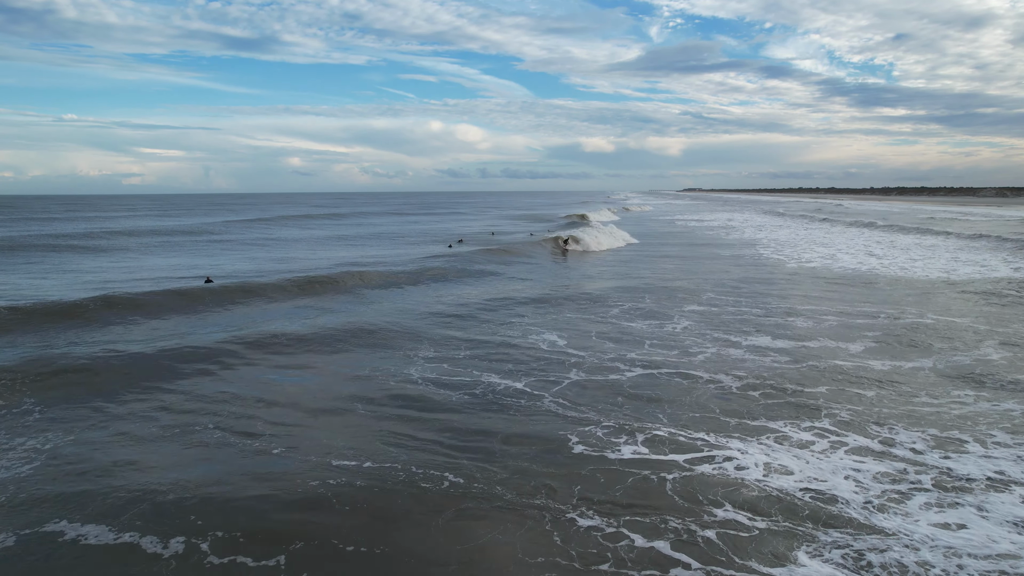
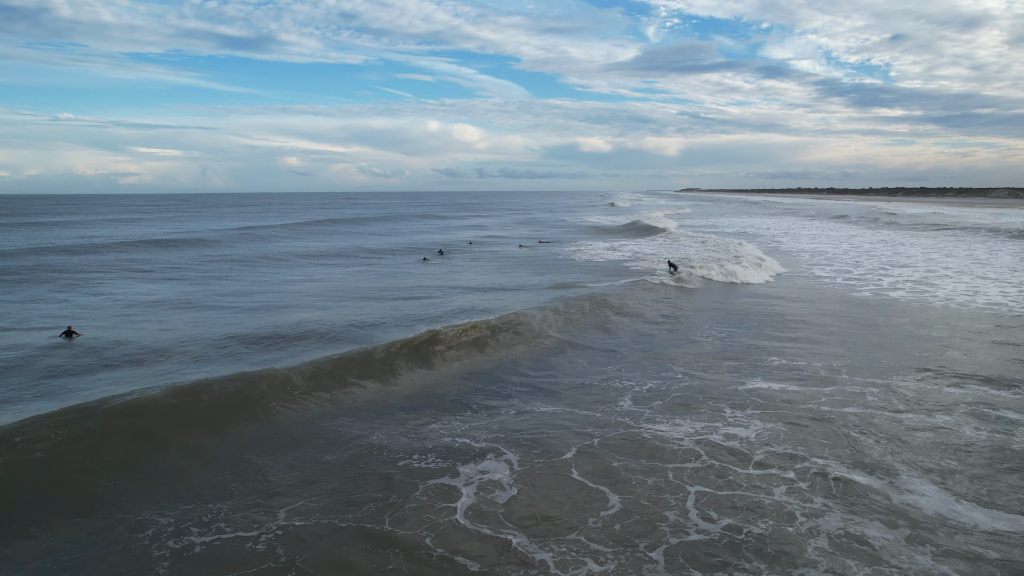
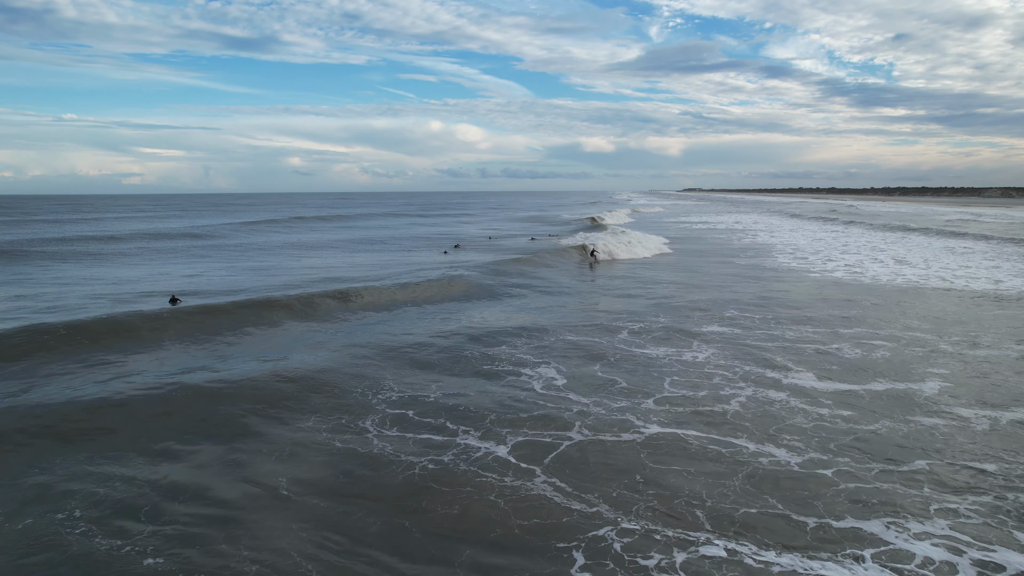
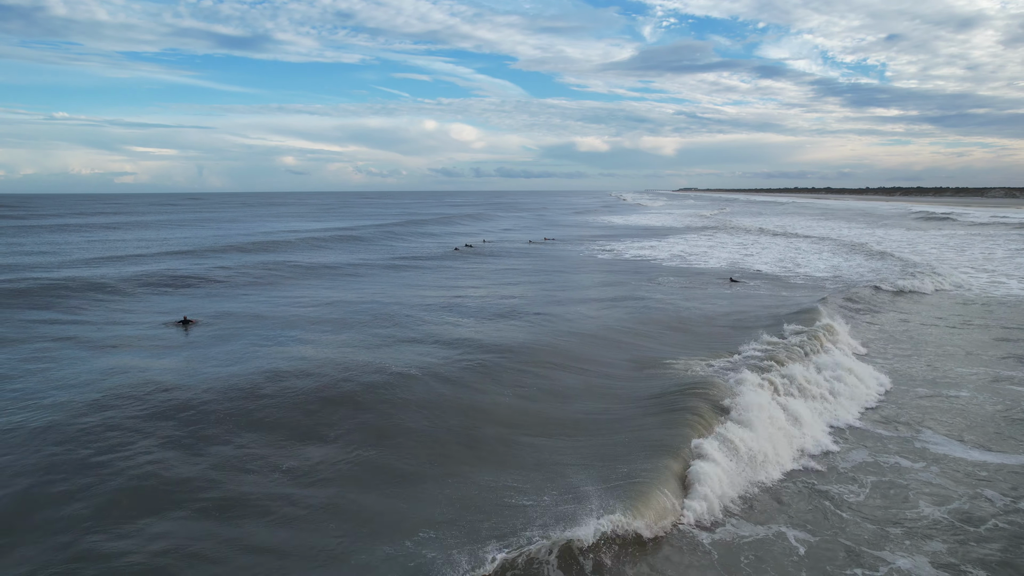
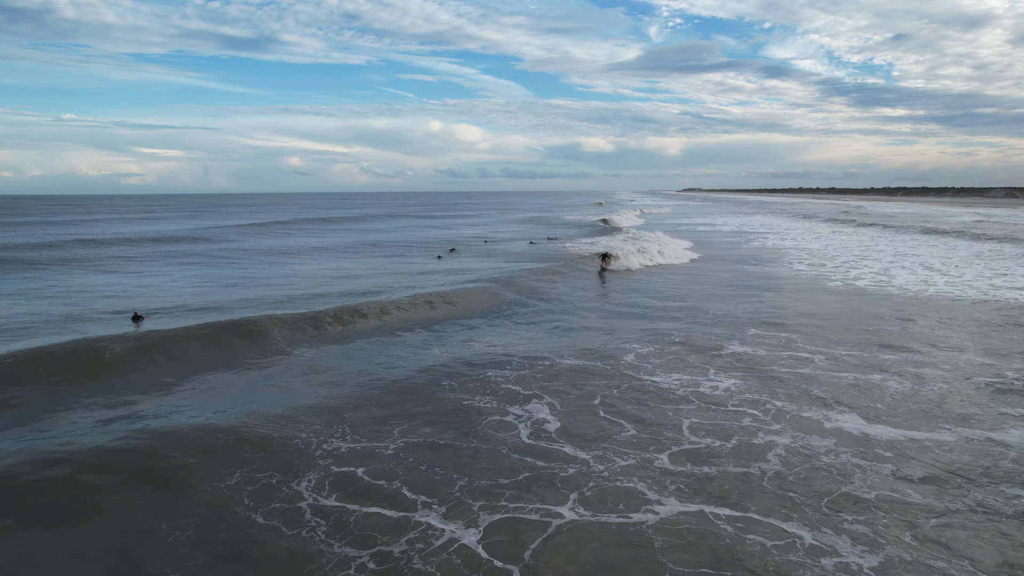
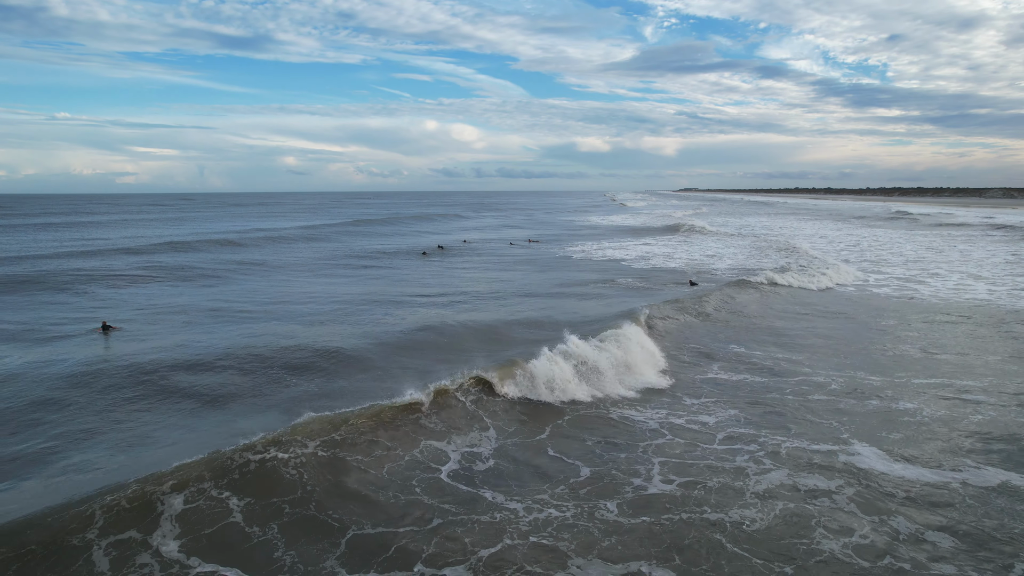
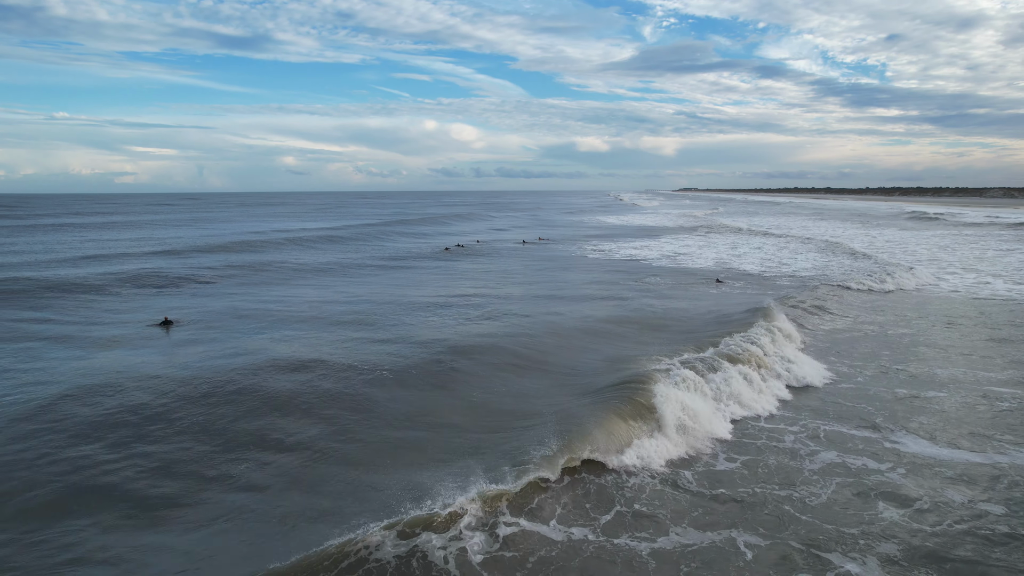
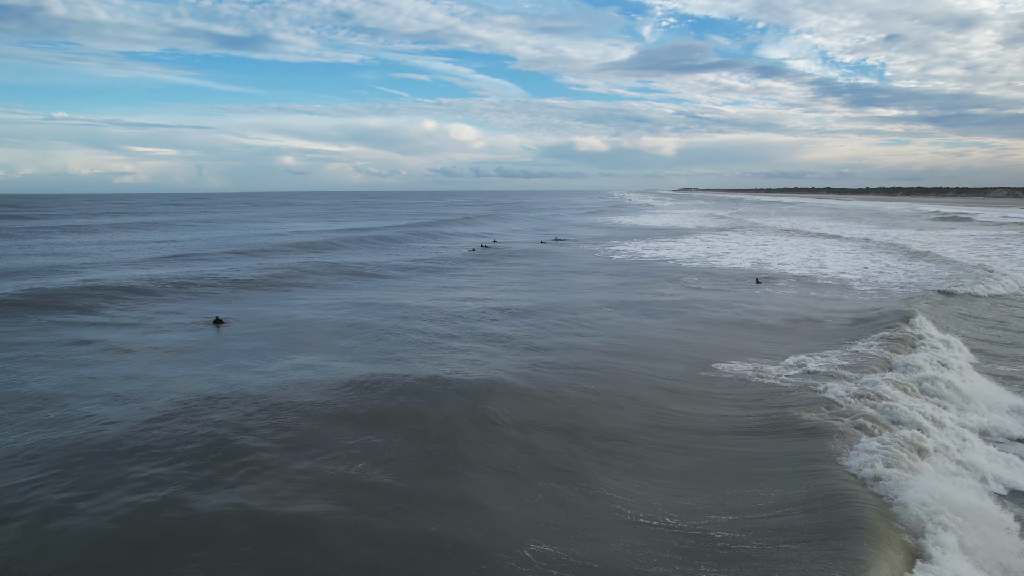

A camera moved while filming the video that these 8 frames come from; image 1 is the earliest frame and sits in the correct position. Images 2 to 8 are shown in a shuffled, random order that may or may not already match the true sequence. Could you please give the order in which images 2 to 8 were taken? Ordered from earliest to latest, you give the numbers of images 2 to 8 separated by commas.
3, 5, 2, 6, 7, 4, 8
